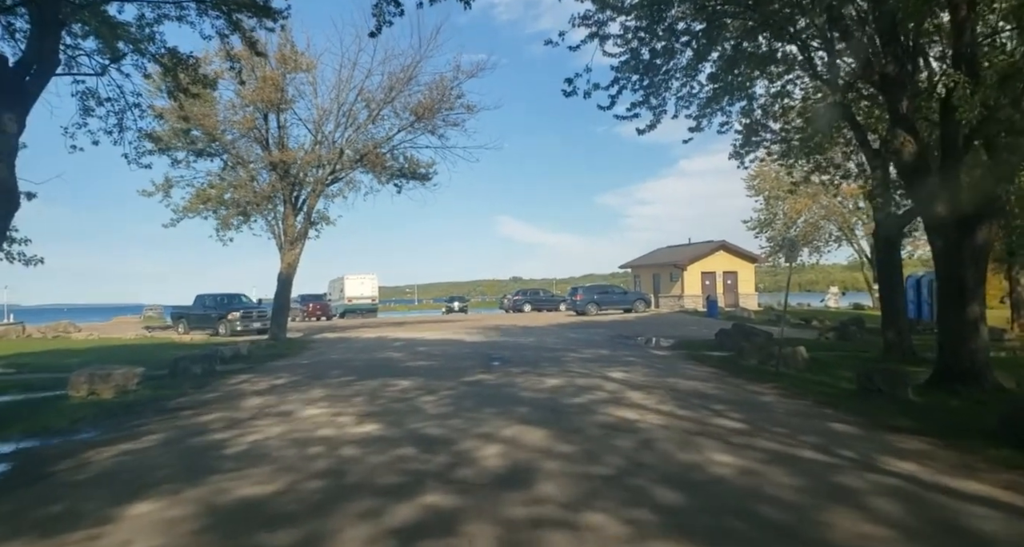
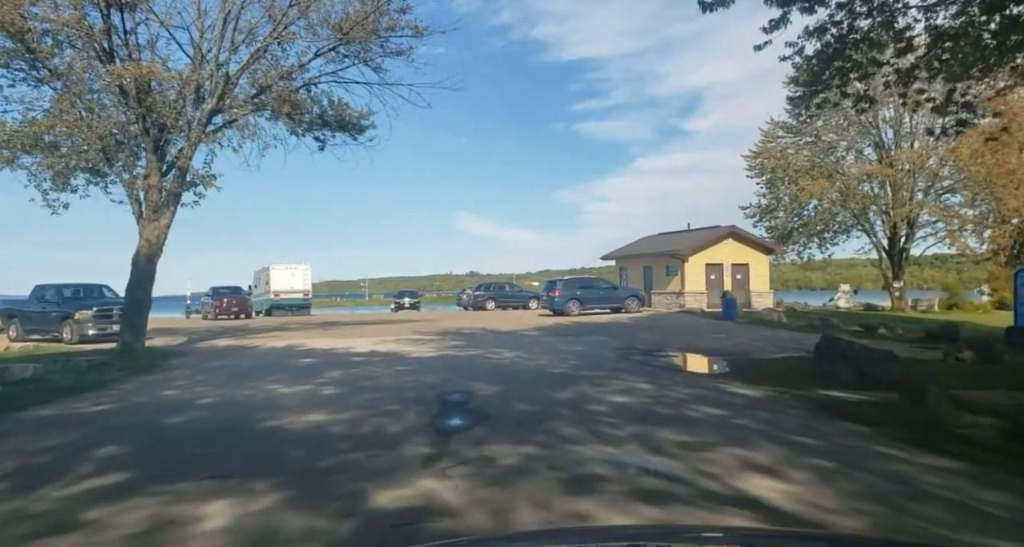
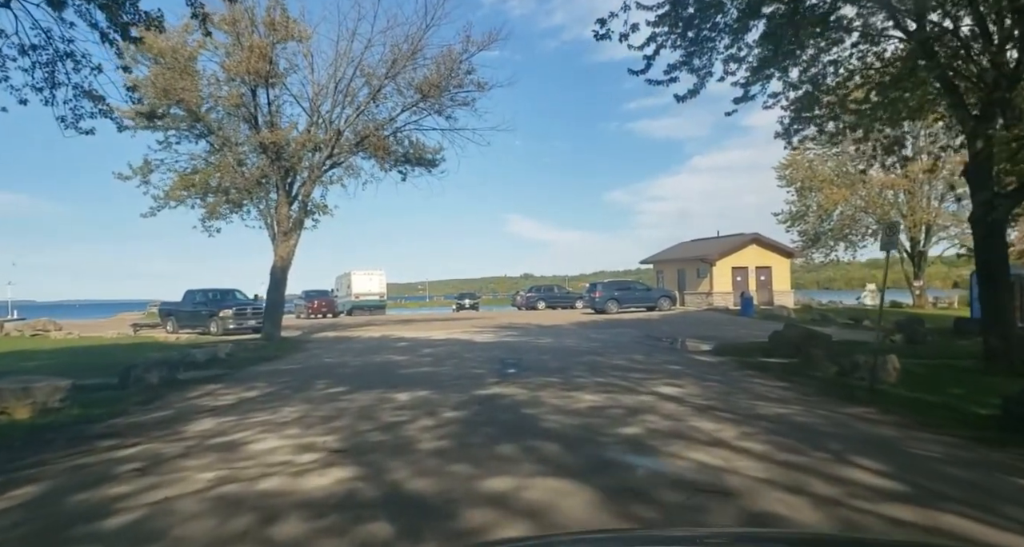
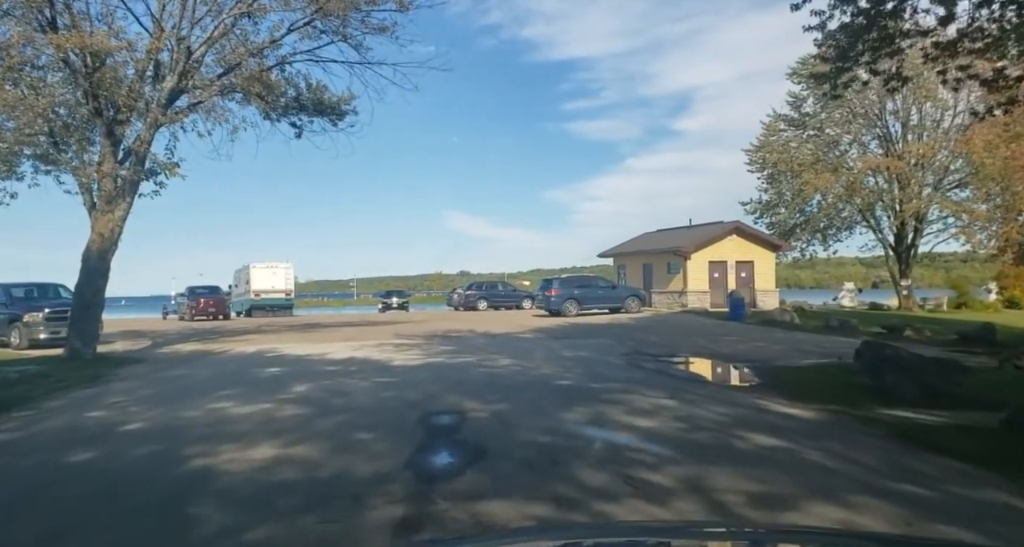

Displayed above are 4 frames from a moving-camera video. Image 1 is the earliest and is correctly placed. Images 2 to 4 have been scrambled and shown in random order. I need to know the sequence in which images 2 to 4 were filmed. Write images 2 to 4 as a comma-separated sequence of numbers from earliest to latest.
3, 2, 4
